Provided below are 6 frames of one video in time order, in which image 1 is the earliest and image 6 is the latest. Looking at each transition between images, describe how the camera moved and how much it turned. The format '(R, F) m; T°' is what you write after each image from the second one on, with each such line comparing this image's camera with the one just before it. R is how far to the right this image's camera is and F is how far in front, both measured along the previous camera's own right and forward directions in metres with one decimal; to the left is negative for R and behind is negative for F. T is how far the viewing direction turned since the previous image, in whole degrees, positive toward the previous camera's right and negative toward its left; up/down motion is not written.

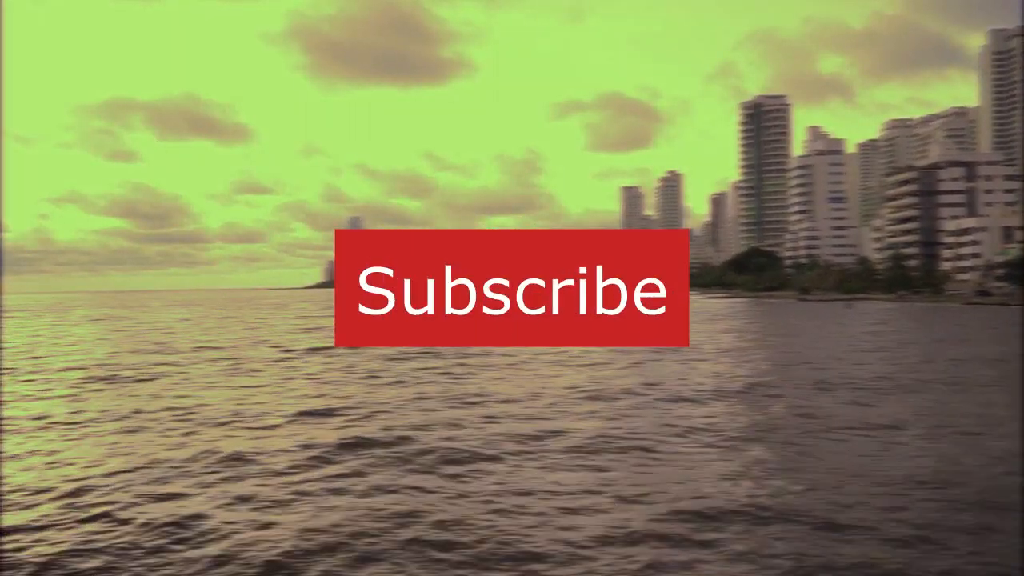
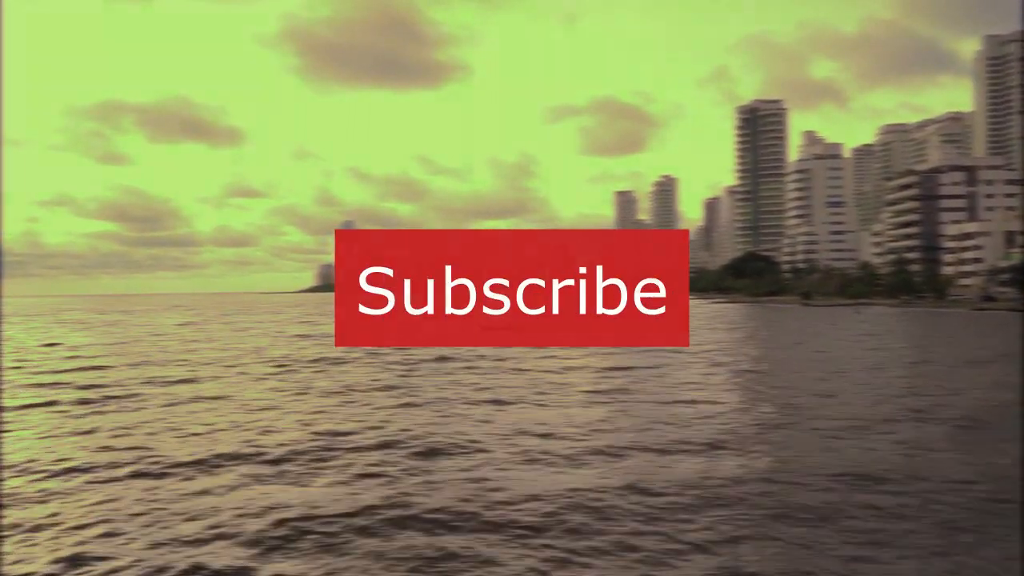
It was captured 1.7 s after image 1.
(-1.0, +1.6) m; 0°
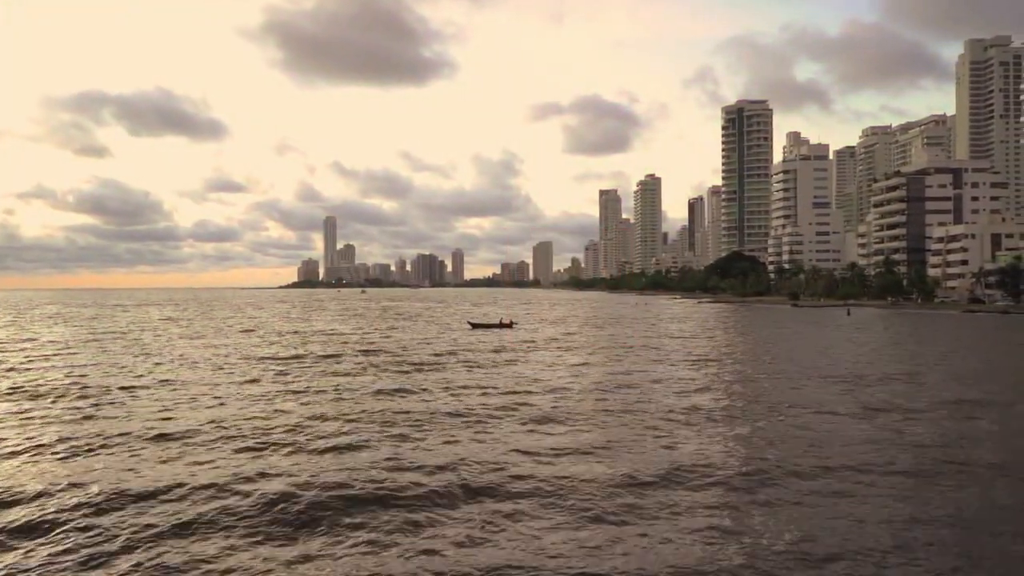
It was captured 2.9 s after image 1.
(-0.8, +1.2) m; +1°
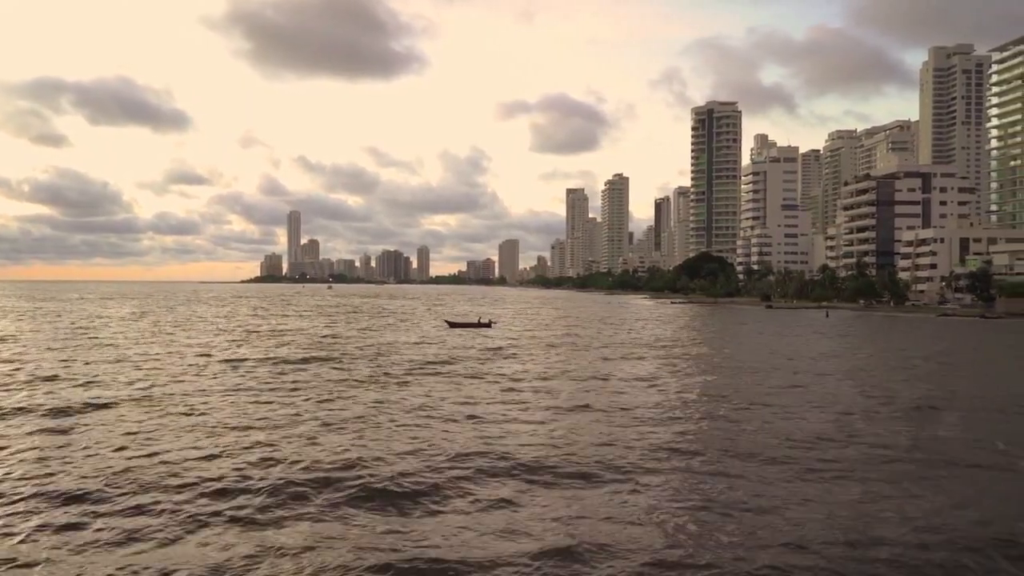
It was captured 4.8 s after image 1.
(-1.3, +1.9) m; +2°
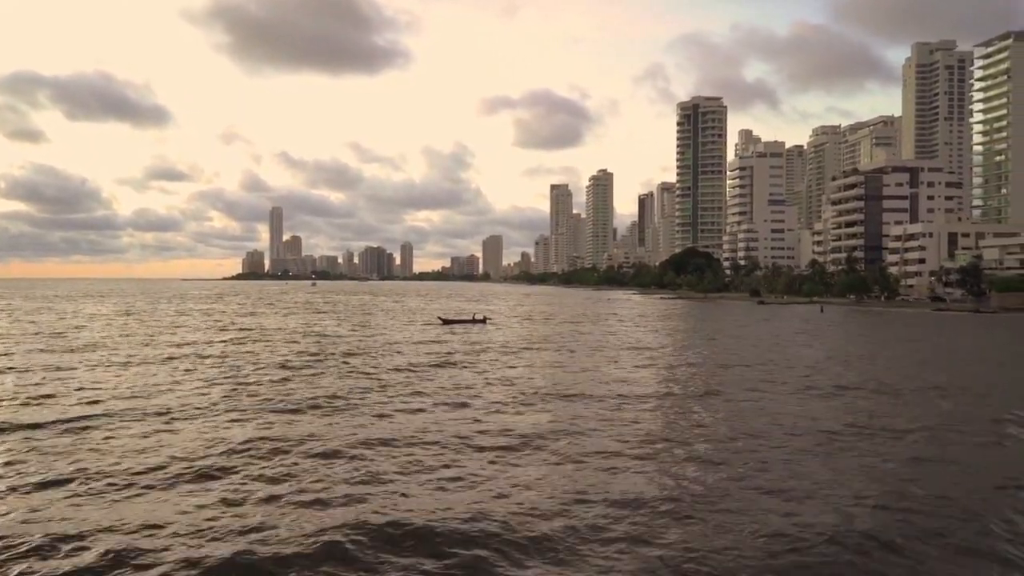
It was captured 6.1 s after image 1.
(-1.0, +1.3) m; +1°
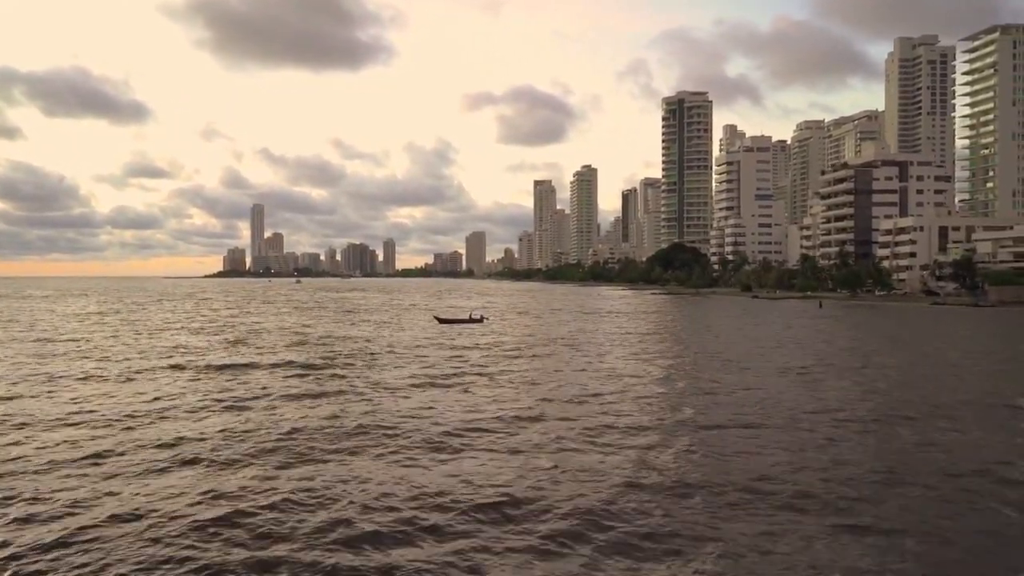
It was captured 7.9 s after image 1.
(-1.3, +1.6) m; +1°
